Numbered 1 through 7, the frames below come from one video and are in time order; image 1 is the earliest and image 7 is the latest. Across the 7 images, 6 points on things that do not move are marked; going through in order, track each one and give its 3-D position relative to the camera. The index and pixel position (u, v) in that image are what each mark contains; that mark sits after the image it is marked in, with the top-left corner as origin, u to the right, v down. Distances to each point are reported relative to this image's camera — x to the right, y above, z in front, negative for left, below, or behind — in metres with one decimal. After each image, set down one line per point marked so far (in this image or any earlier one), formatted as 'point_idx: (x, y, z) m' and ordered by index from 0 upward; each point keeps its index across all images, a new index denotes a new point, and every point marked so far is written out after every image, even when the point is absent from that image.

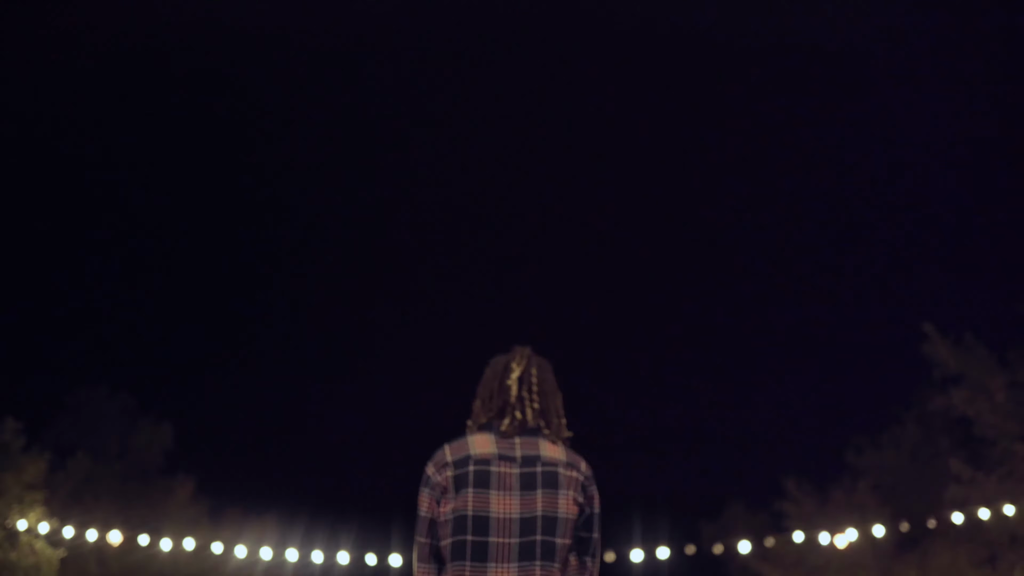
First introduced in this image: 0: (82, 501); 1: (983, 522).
0: (-6.1, -2.9, +17.1) m
1: (+6.1, -3.0, +16.0) m
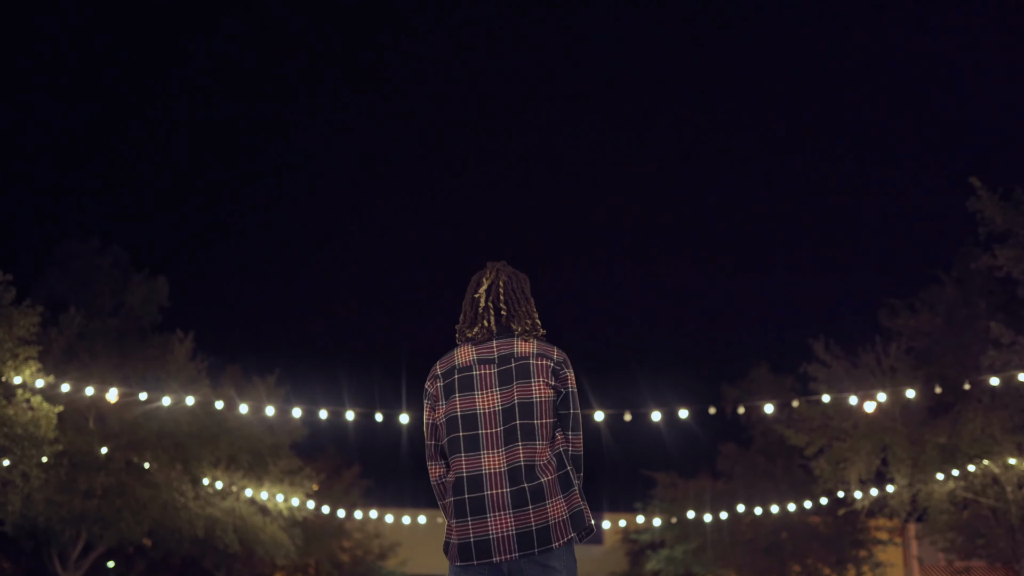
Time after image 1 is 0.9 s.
0: (-5.9, -0.9, +16.4) m
1: (+6.3, -1.2, +15.1) m
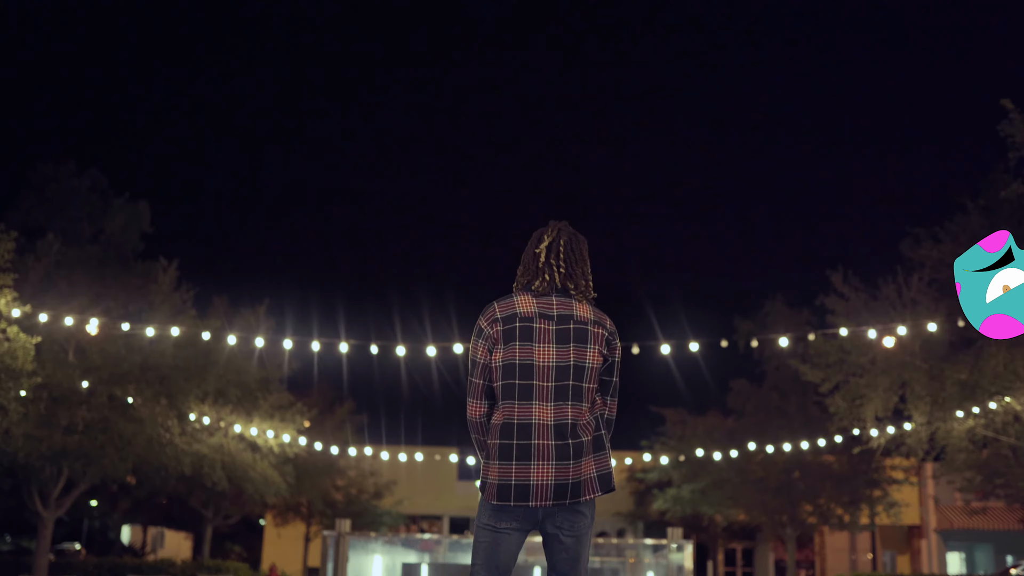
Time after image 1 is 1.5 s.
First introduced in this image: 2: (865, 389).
0: (-5.8, +0.1, +15.5) m
1: (+6.4, -0.4, +14.4) m
2: (+4.7, -1.3, +16.2) m
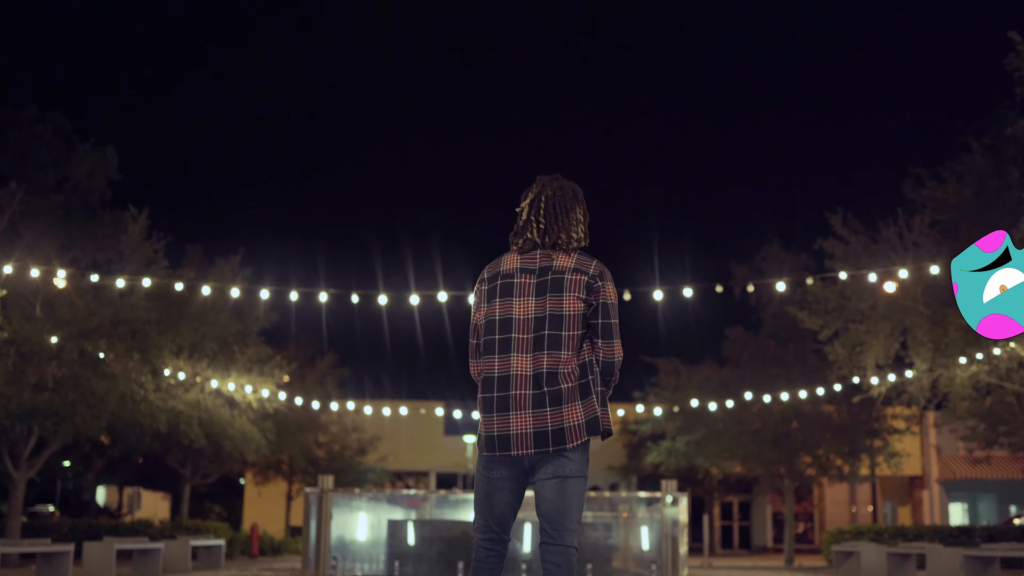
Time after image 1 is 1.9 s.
0: (-6.0, +0.7, +14.8) m
1: (+6.2, +0.3, +13.8) m
2: (+4.6, -0.6, +15.7) m
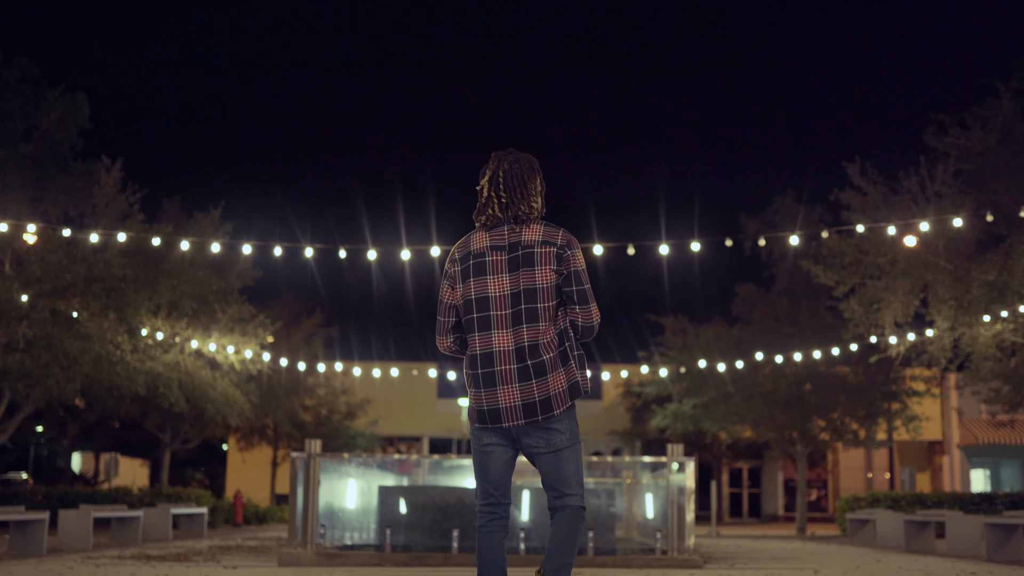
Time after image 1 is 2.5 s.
0: (-6.0, +1.2, +13.9) m
1: (+6.2, +0.8, +12.9) m
2: (+4.5, 0.0, +14.8) m
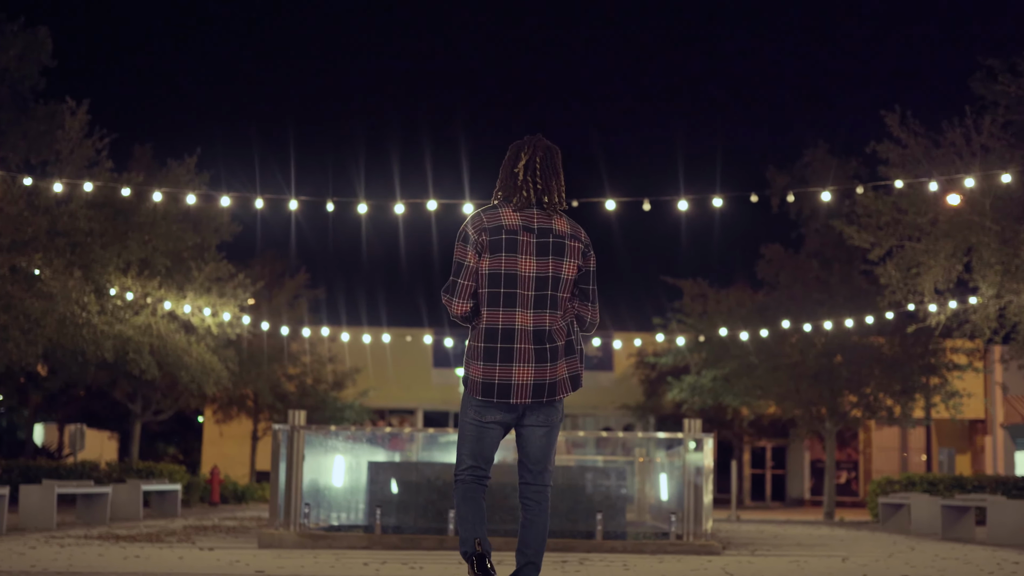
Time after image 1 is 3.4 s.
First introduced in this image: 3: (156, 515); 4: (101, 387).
0: (-6.0, +1.7, +12.6) m
1: (+6.2, +1.2, +11.6) m
2: (+4.6, +0.4, +13.5) m
3: (-4.2, -2.7, +14.4) m
4: (-5.2, -1.3, +15.5) m
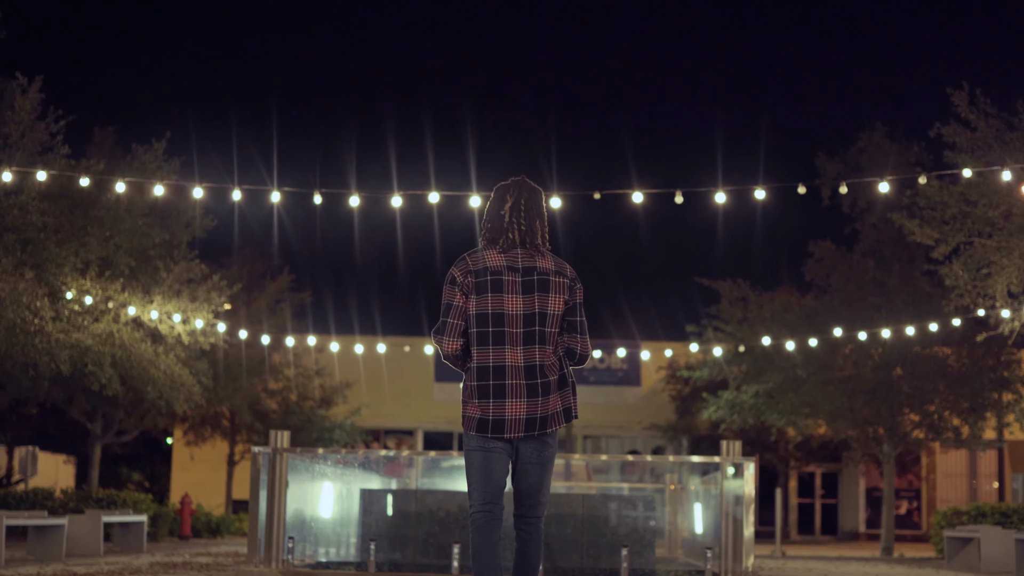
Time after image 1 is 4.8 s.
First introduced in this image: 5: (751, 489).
0: (-5.9, +1.7, +10.9) m
1: (+6.3, +1.2, +9.9) m
2: (+4.7, +0.3, +11.8) m
3: (-4.1, -2.7, +12.7) m
4: (-5.0, -1.3, +13.8) m
5: (+1.9, -1.6, +9.4) m
